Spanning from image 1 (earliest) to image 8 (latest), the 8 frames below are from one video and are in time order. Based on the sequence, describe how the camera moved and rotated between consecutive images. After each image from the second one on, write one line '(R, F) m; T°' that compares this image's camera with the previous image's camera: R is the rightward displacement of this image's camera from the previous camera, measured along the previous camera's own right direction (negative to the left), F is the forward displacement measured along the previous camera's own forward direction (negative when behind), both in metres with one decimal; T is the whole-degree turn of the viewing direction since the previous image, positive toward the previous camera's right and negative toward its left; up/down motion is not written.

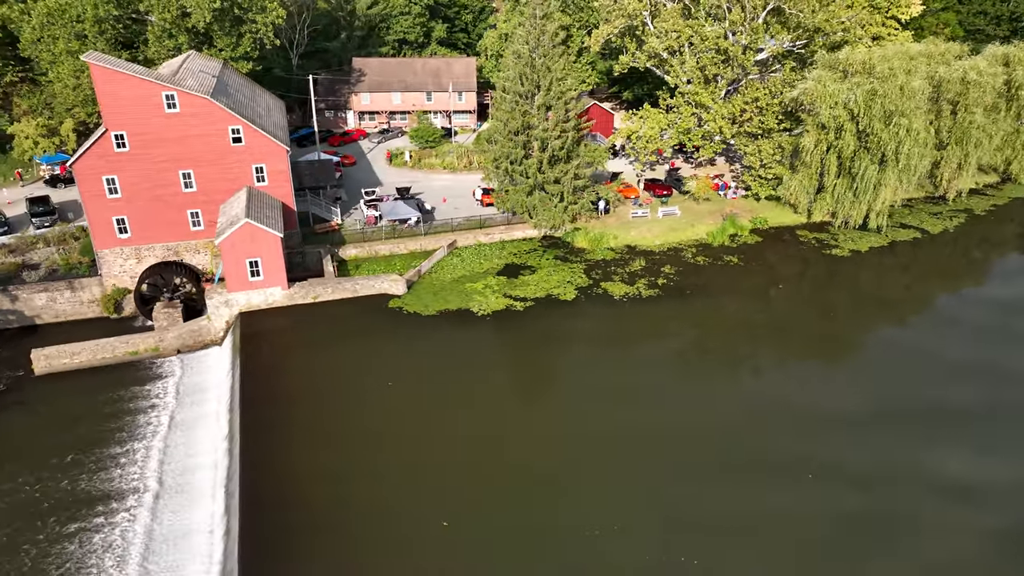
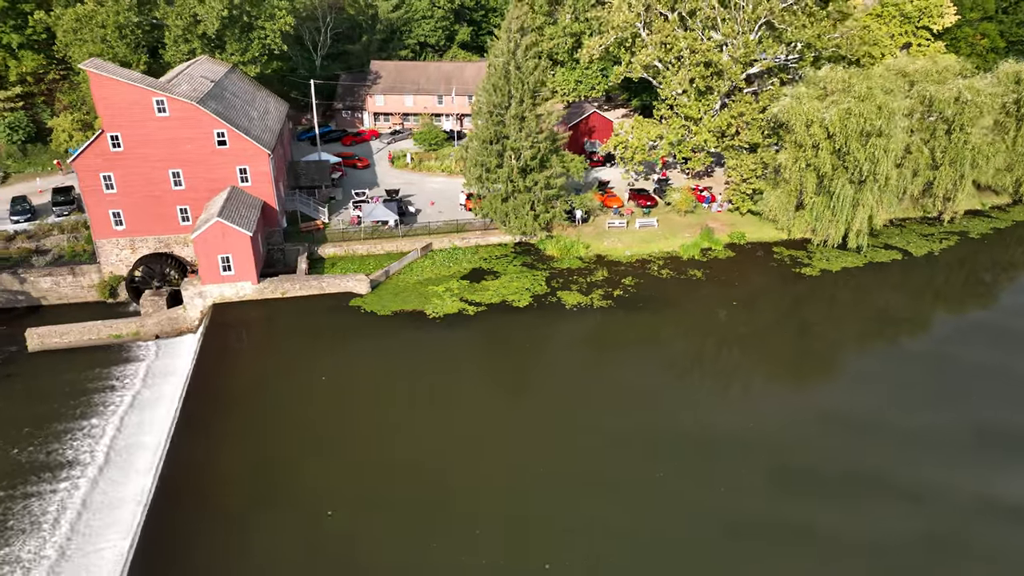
(+5.1, -1.0) m; -5°
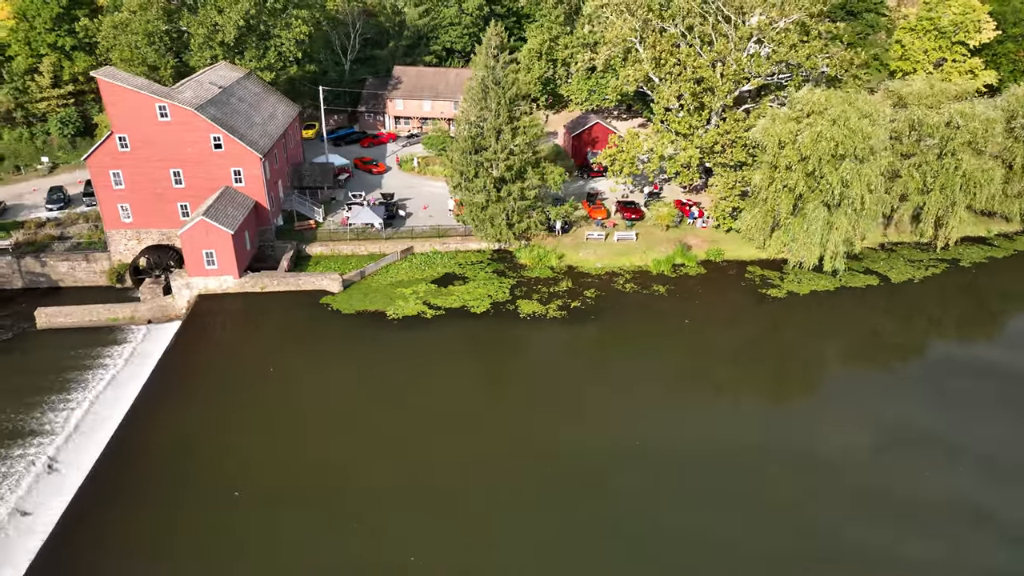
(+5.5, -1.1) m; -6°
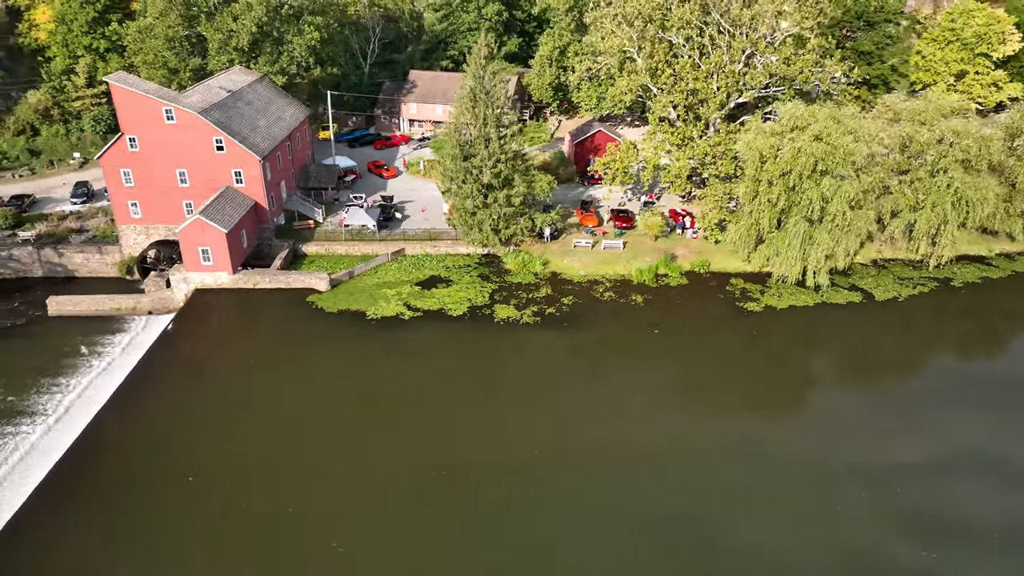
(+3.5, -0.8) m; -4°
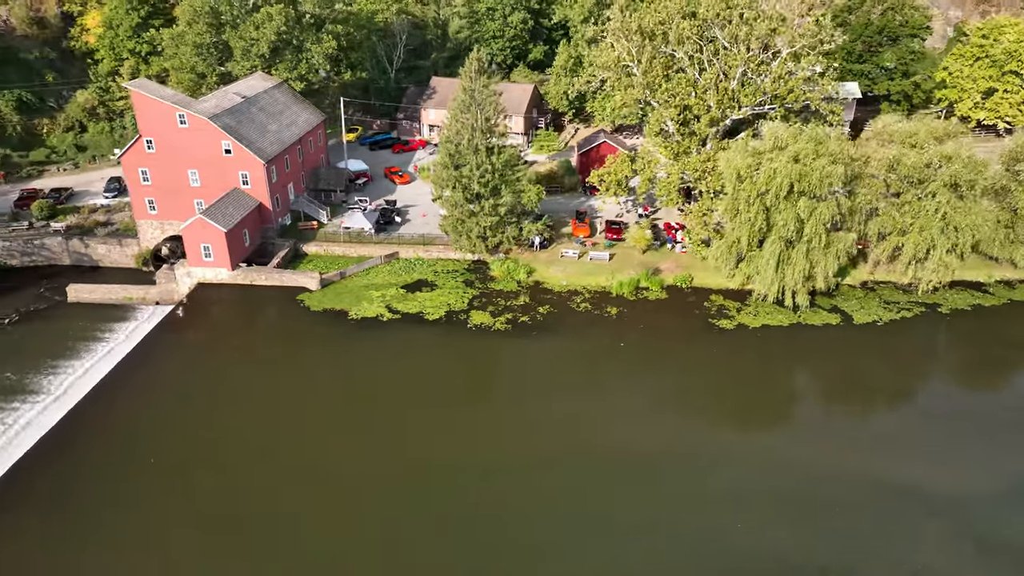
(+4.3, -1.0) m; -5°
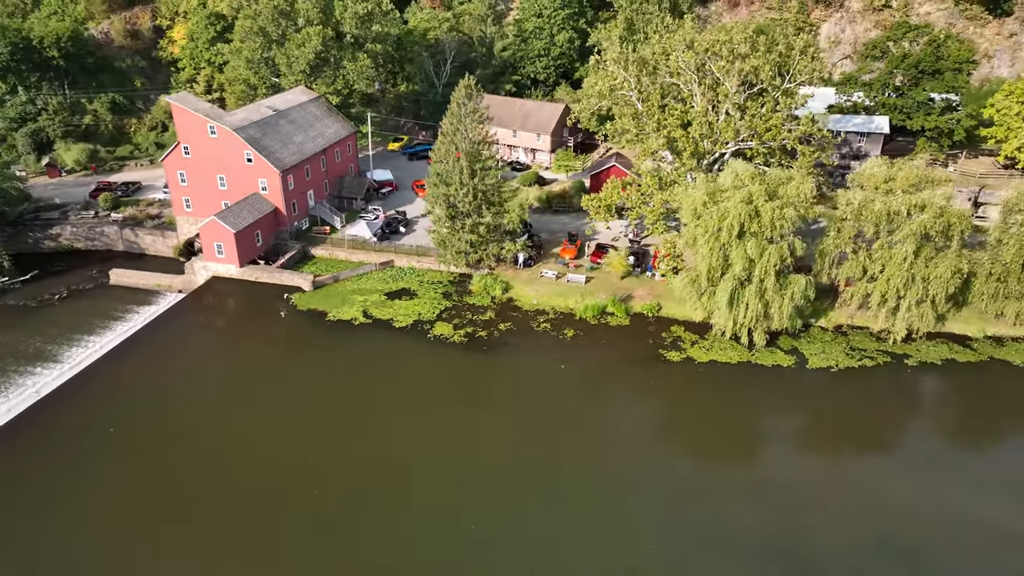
(+8.1, -1.6) m; -9°
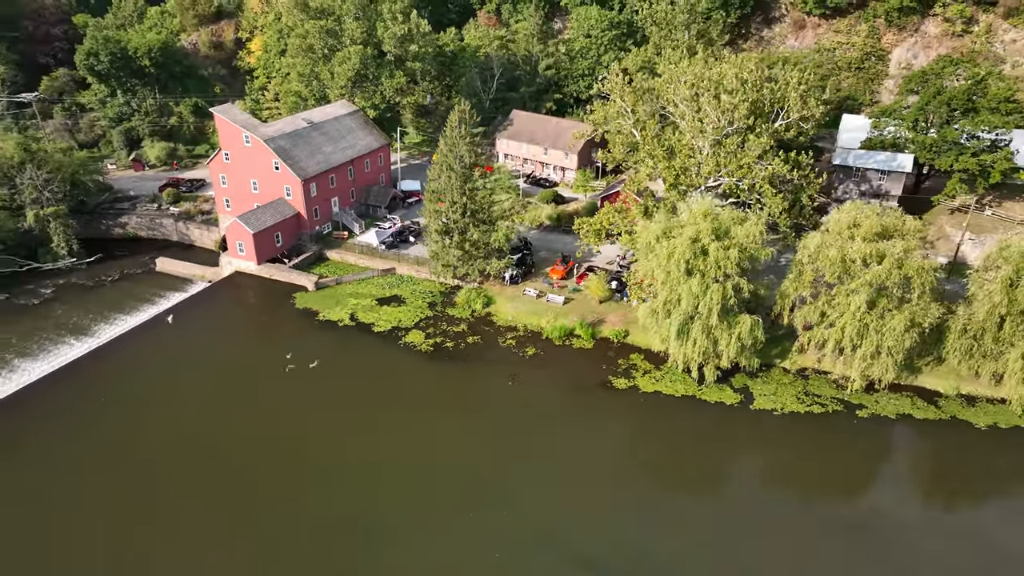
(+8.3, -1.6) m; -9°
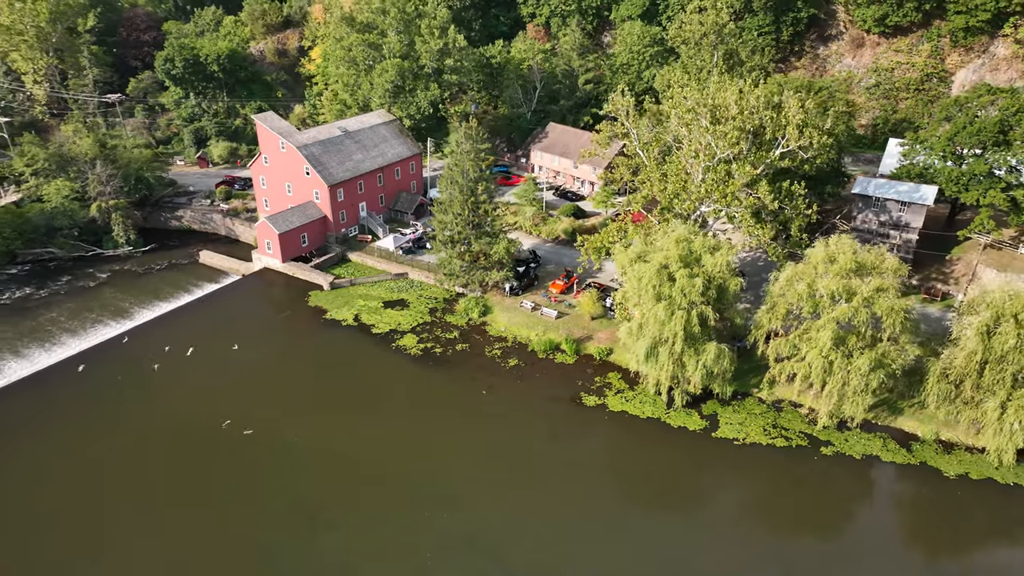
(+6.0, -1.3) m; -7°
